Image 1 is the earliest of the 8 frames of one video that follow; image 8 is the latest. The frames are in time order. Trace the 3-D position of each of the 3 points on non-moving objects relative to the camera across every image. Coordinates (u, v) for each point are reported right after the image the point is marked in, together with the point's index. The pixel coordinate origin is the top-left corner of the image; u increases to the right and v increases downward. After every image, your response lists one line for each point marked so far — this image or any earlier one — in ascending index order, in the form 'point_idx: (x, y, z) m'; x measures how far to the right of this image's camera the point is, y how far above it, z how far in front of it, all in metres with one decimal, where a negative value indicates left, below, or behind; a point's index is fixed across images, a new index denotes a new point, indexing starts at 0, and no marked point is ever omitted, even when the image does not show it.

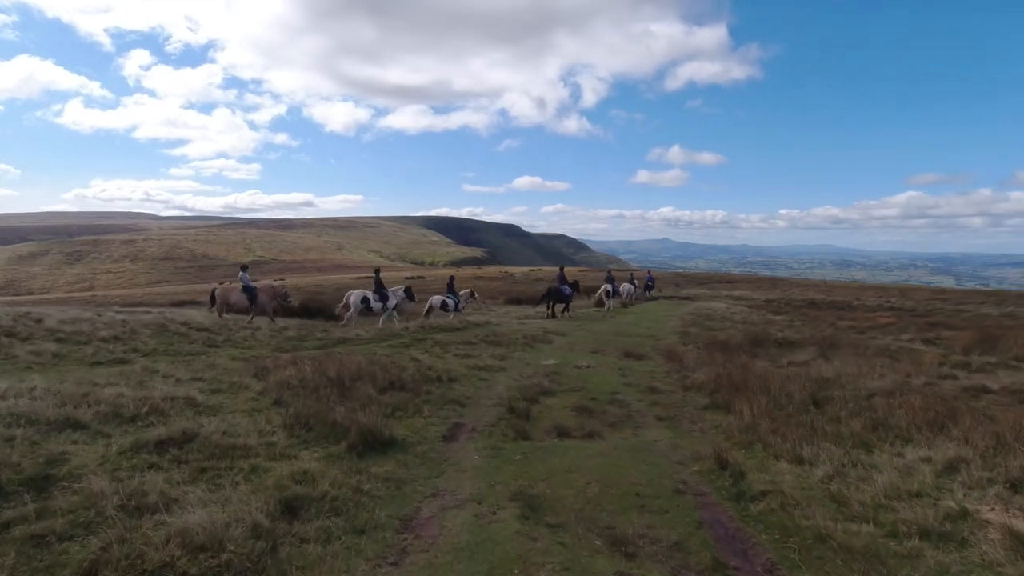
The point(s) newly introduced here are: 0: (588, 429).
0: (+1.9, -3.3, +13.0) m
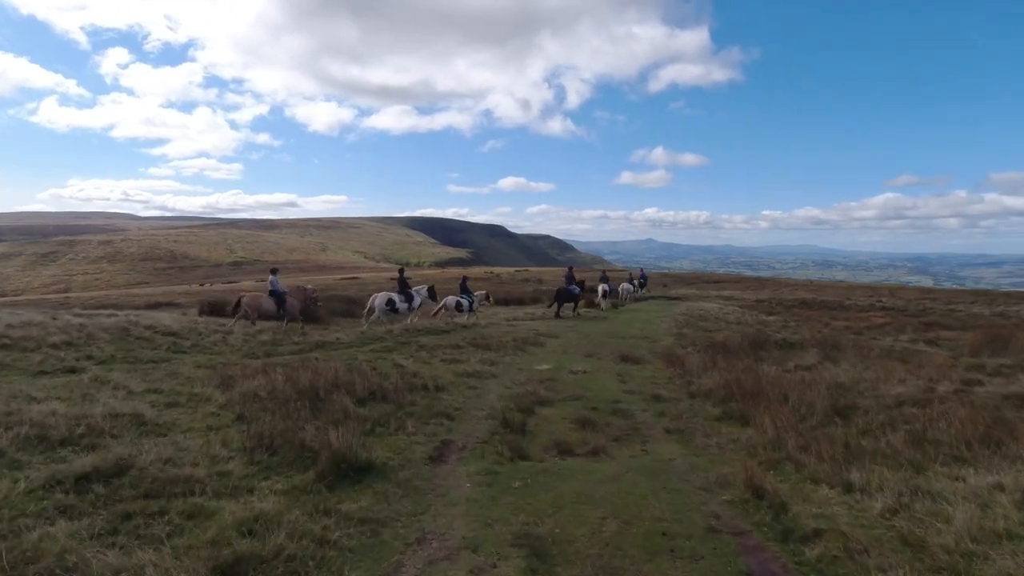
0: (+1.8, -3.3, +11.6) m
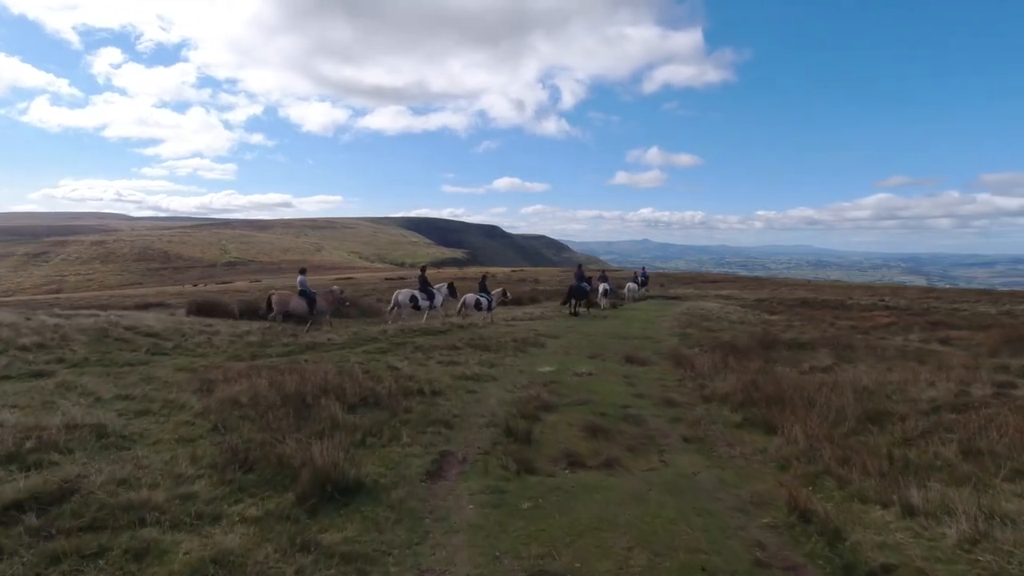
0: (+1.8, -3.2, +10.6) m
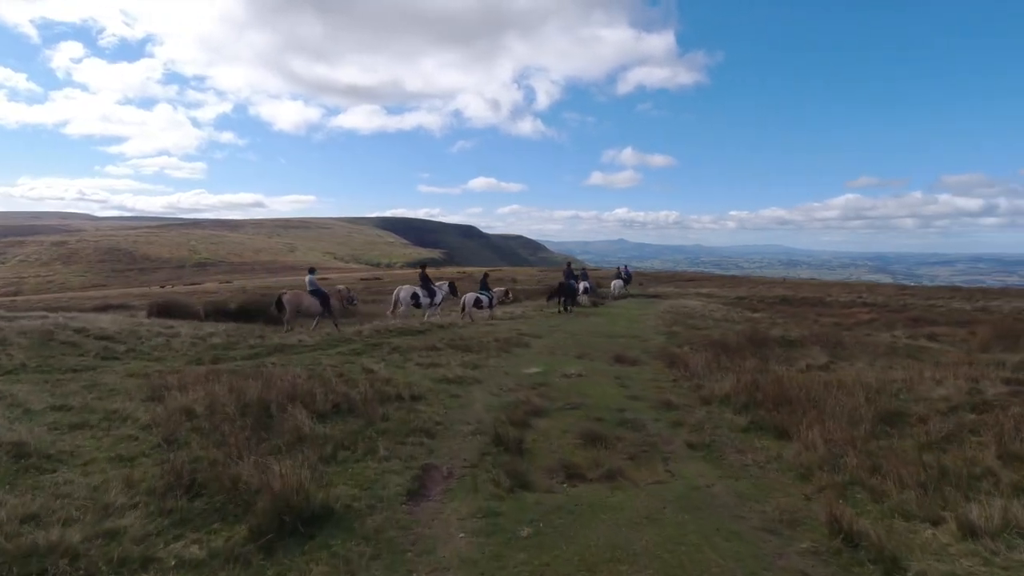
0: (+1.7, -3.1, +9.5) m
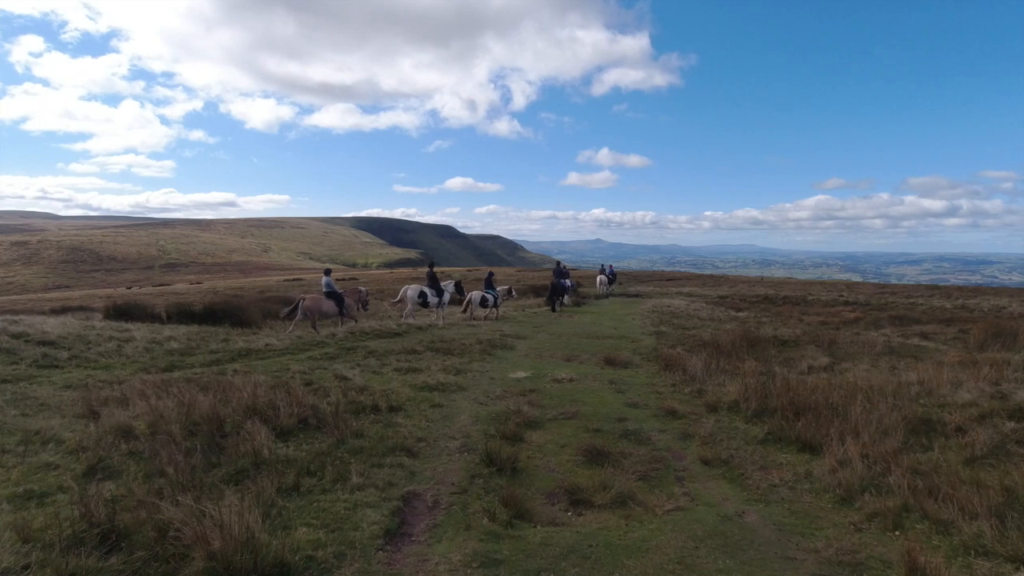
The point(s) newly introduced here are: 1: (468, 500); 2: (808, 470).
0: (+1.6, -3.0, +8.3) m
1: (-0.6, -3.0, +7.8) m
2: (+4.7, -2.9, +8.8) m
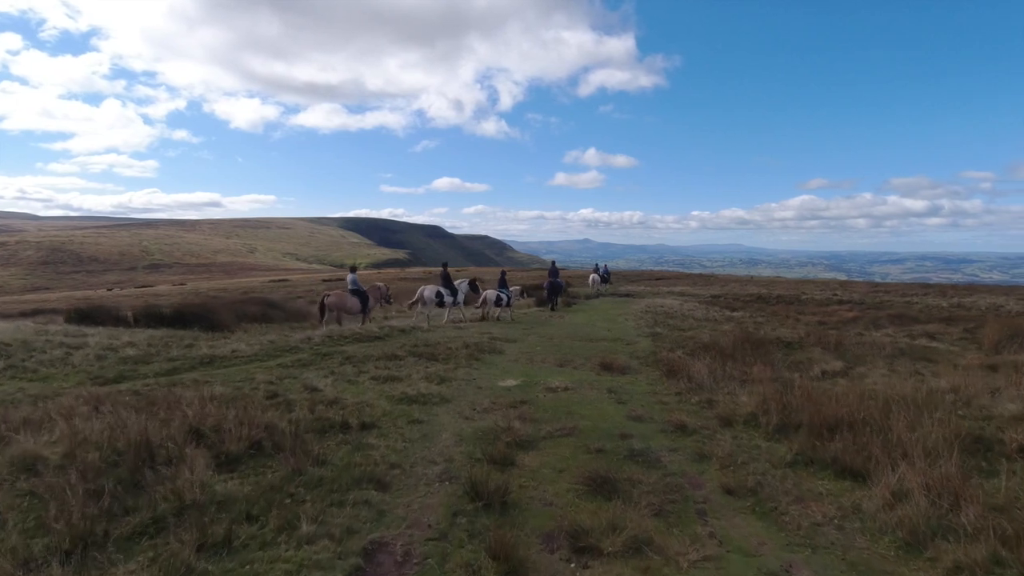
0: (+1.5, -3.0, +6.8) m
1: (-0.7, -3.0, +6.3) m
2: (+4.5, -2.9, +7.4) m
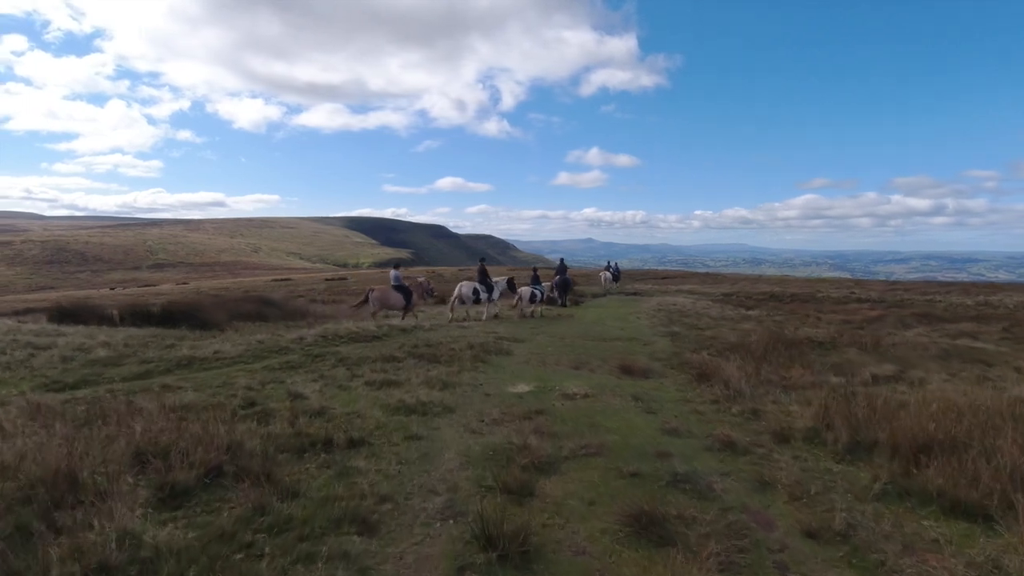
0: (+1.8, -2.9, +5.0) m
1: (-0.5, -2.8, +4.5) m
2: (+4.8, -2.7, +5.6) m
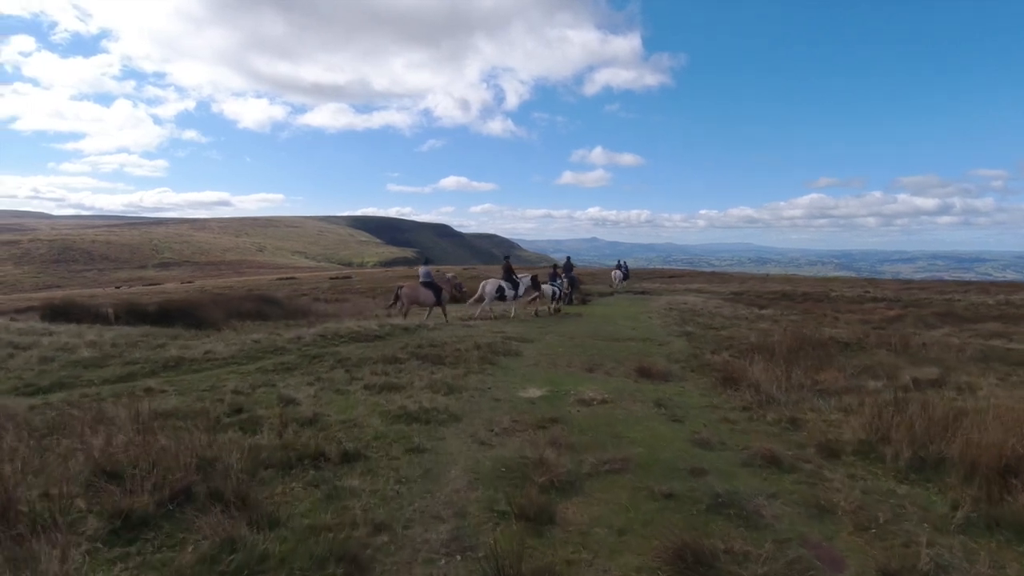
0: (+1.9, -2.8, +3.9) m
1: (-0.3, -2.8, +3.5) m
2: (+5.0, -2.6, +4.5) m
